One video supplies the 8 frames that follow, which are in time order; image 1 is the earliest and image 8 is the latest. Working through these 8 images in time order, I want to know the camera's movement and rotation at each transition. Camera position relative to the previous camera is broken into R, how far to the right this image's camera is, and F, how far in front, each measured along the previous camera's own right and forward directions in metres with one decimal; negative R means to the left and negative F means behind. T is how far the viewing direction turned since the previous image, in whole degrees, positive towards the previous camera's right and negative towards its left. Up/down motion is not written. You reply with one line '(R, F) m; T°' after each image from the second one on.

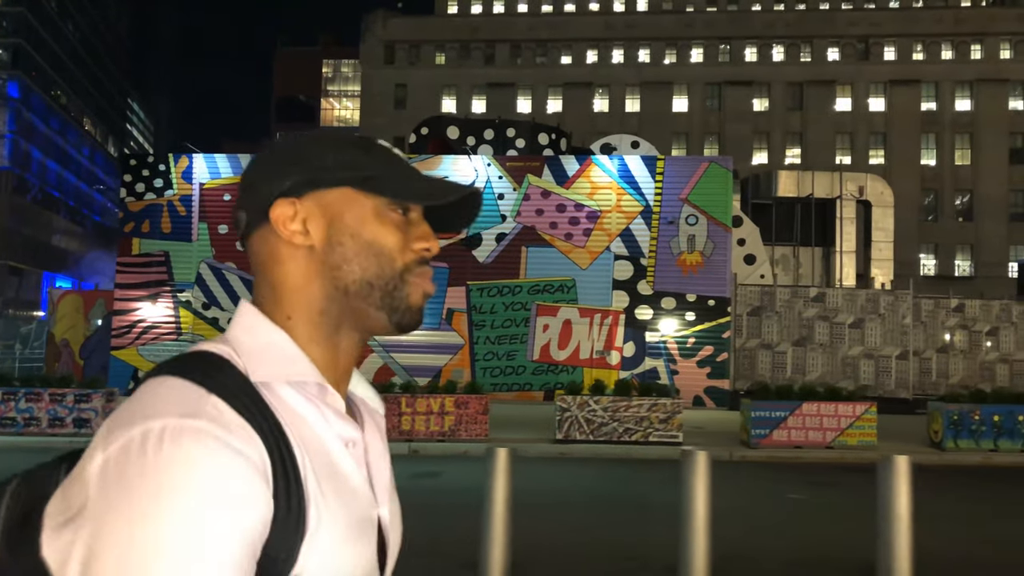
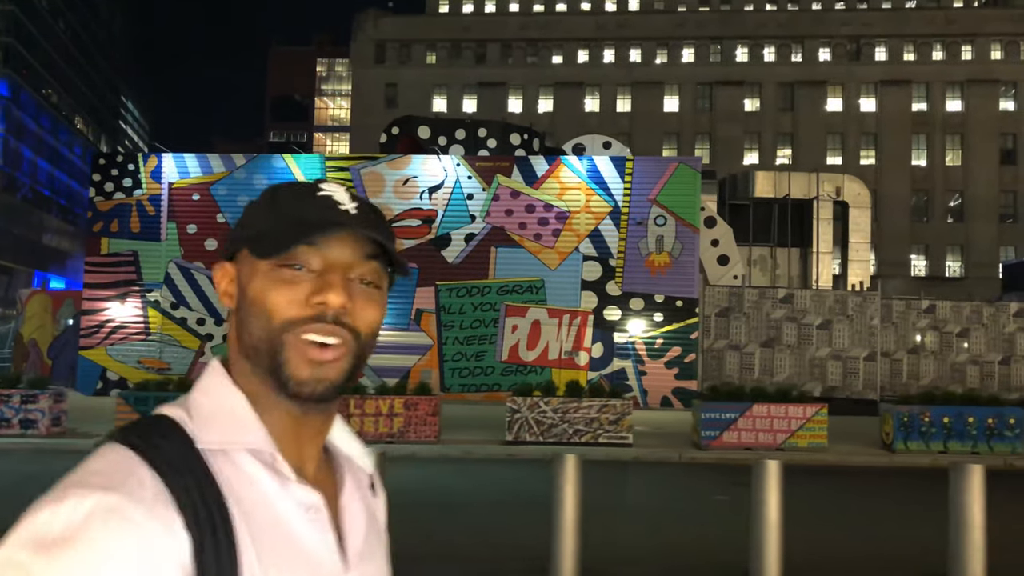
(+1.2, 0.0) m; 0°
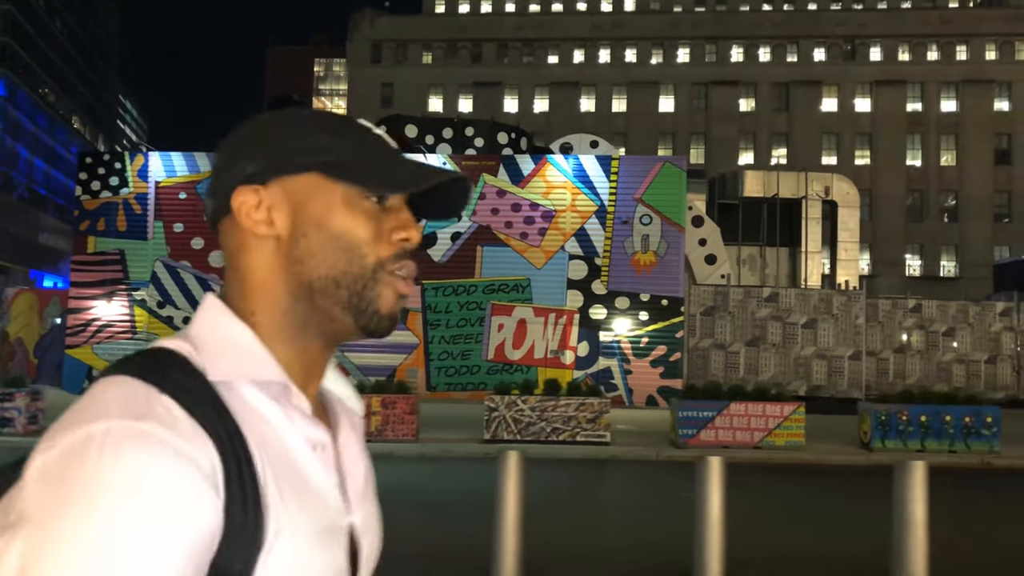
(+0.5, 0.0) m; 0°
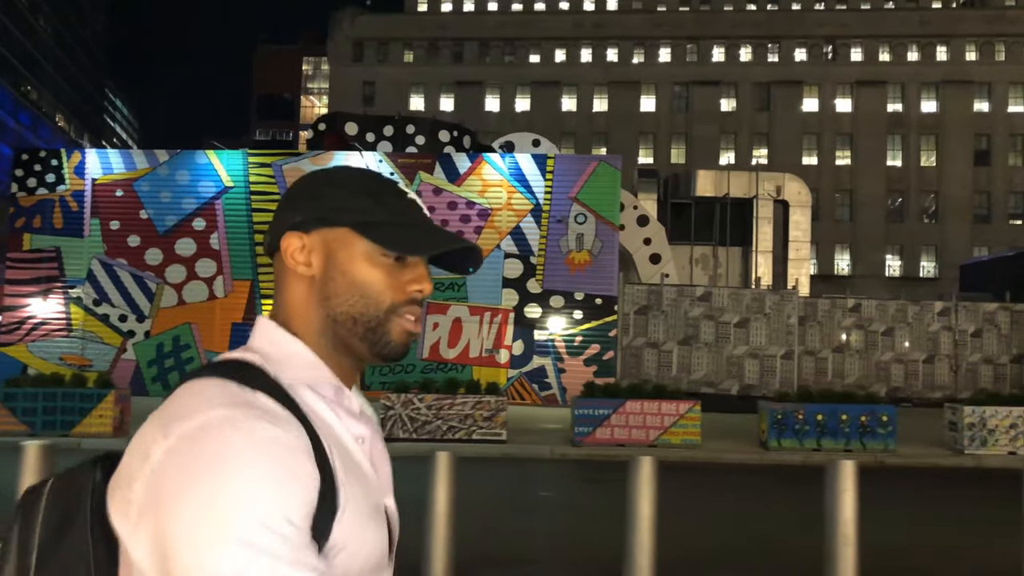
(+2.5, 0.0) m; 0°
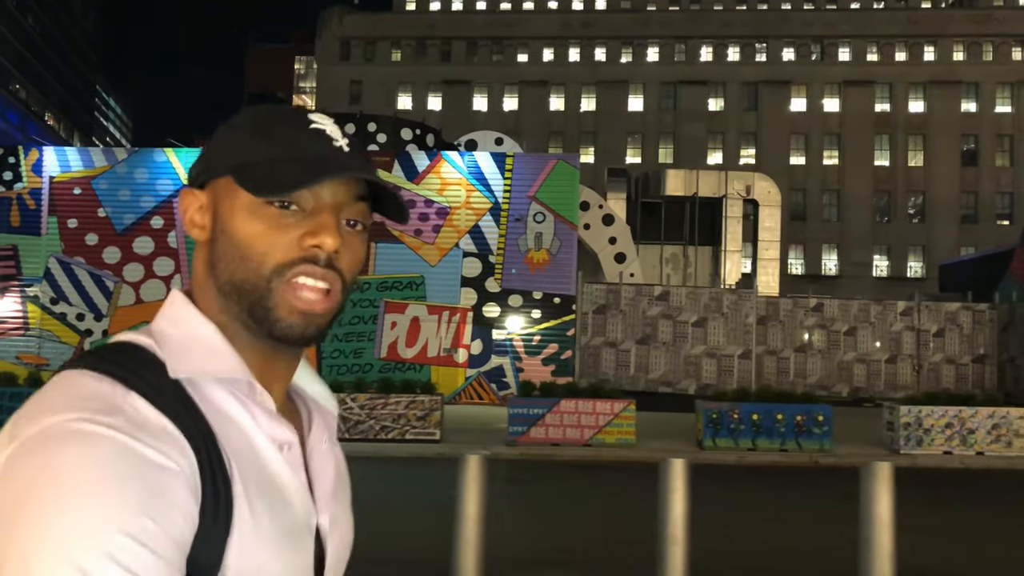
(+1.6, +0.1) m; 0°
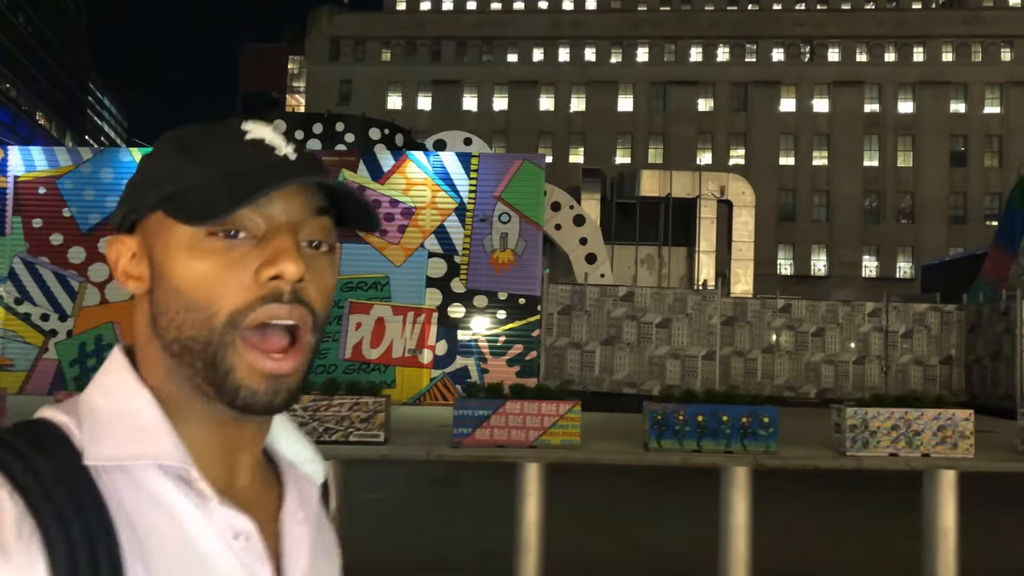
(+1.3, +0.1) m; 0°
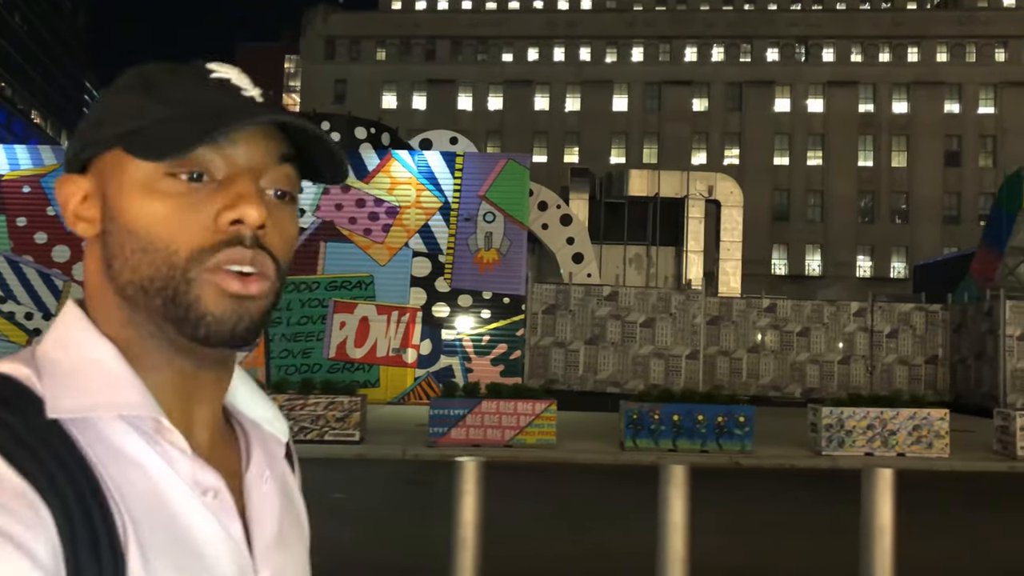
(+0.5, 0.0) m; 0°
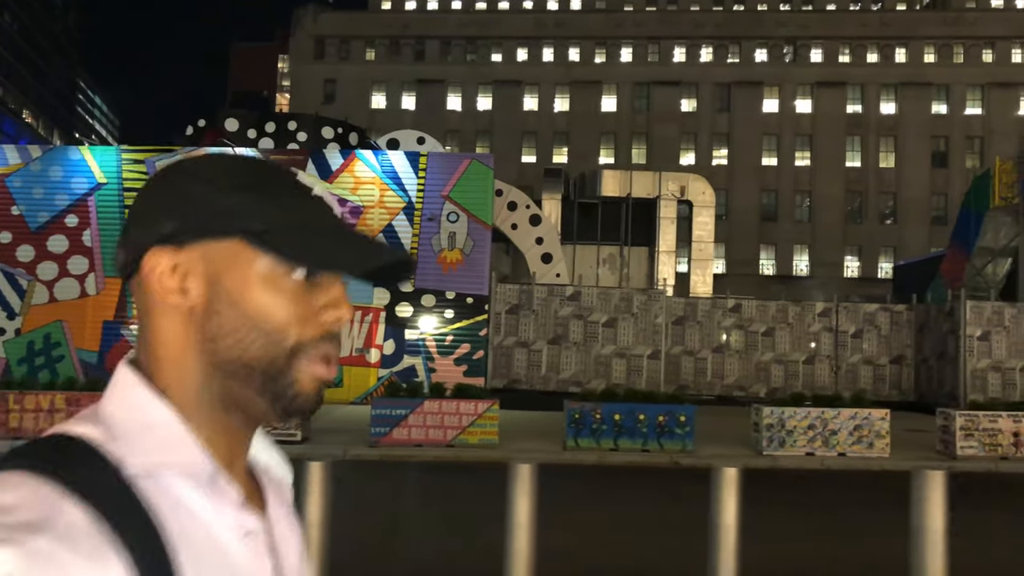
(+1.4, 0.0) m; 0°
